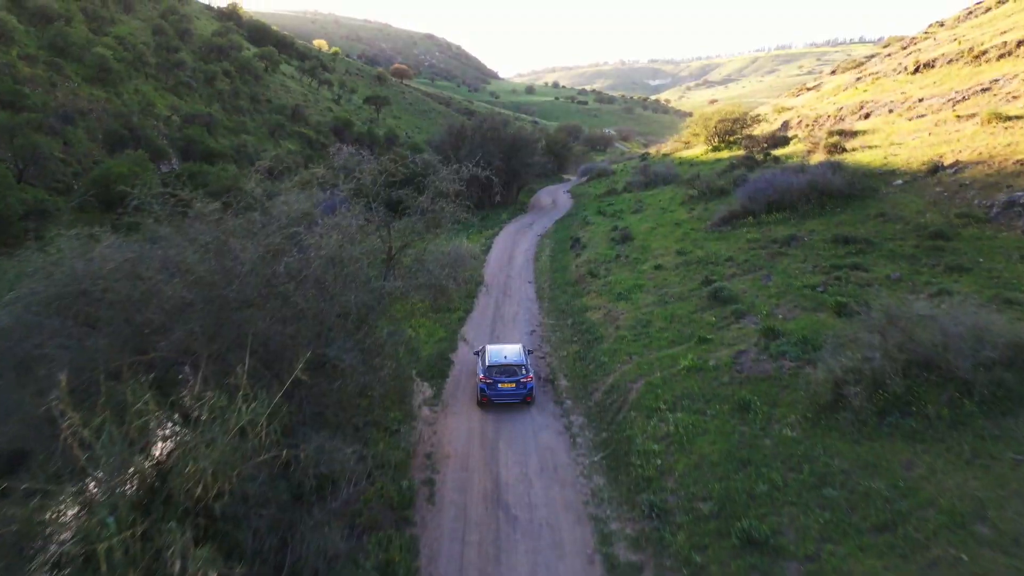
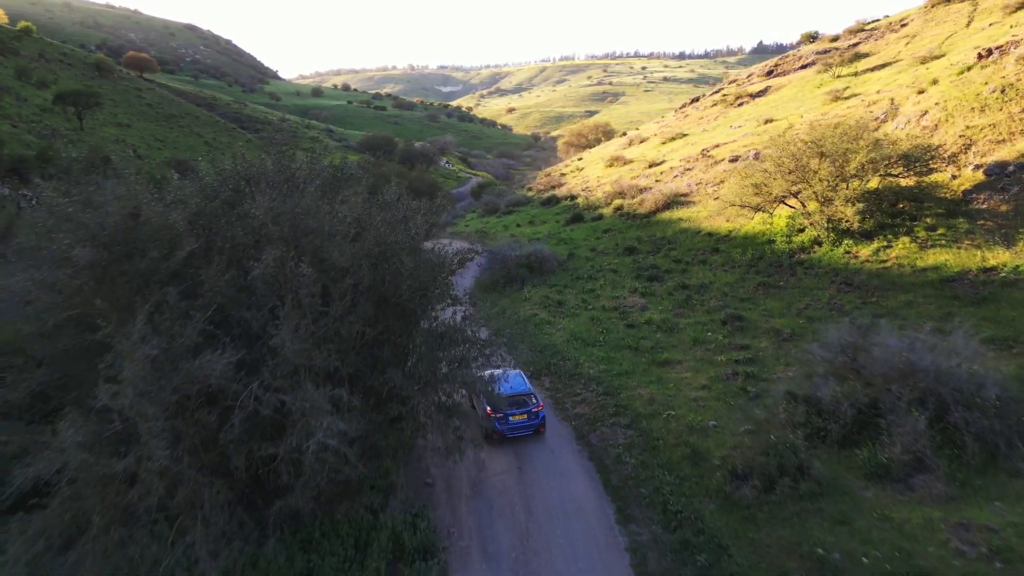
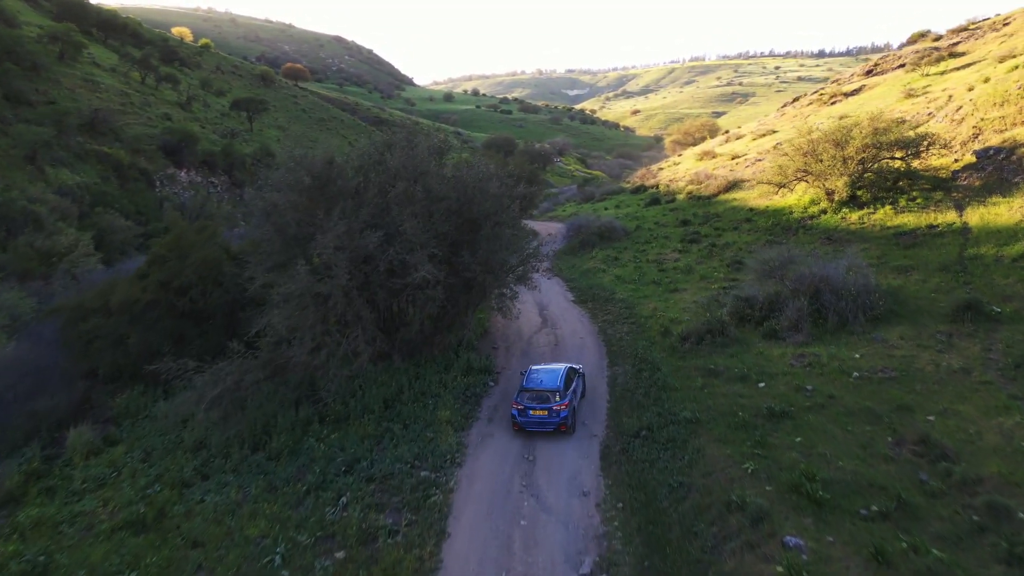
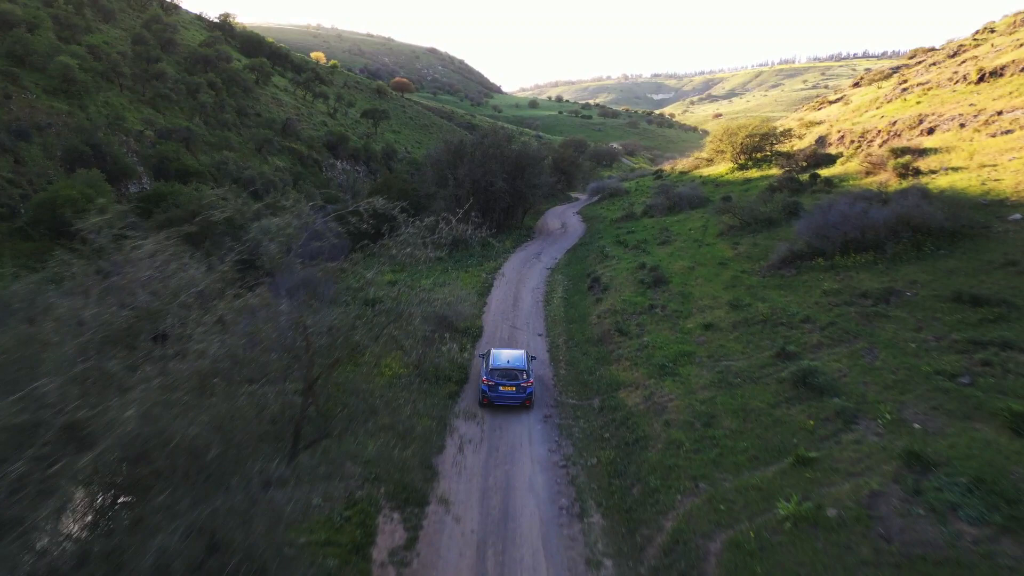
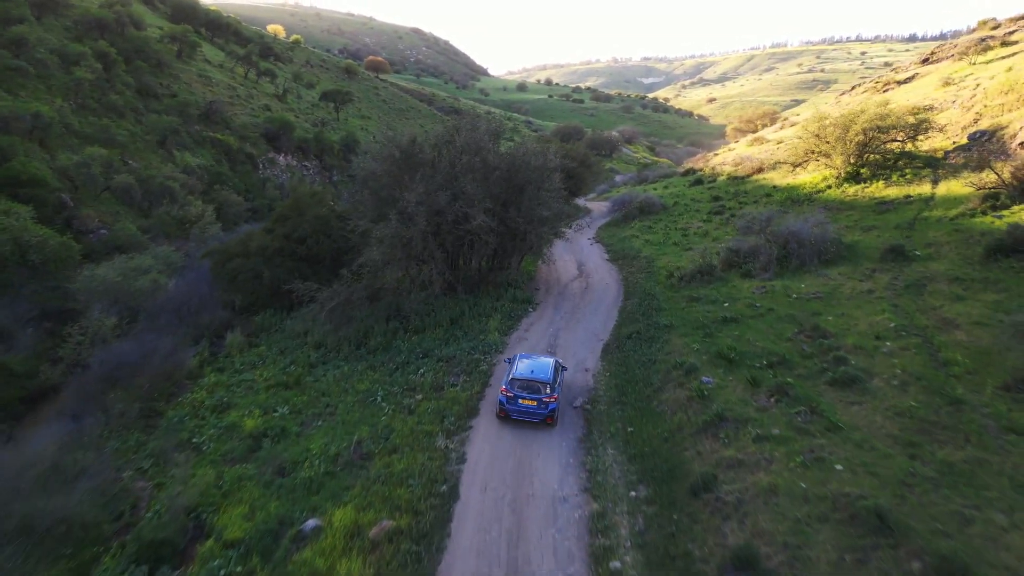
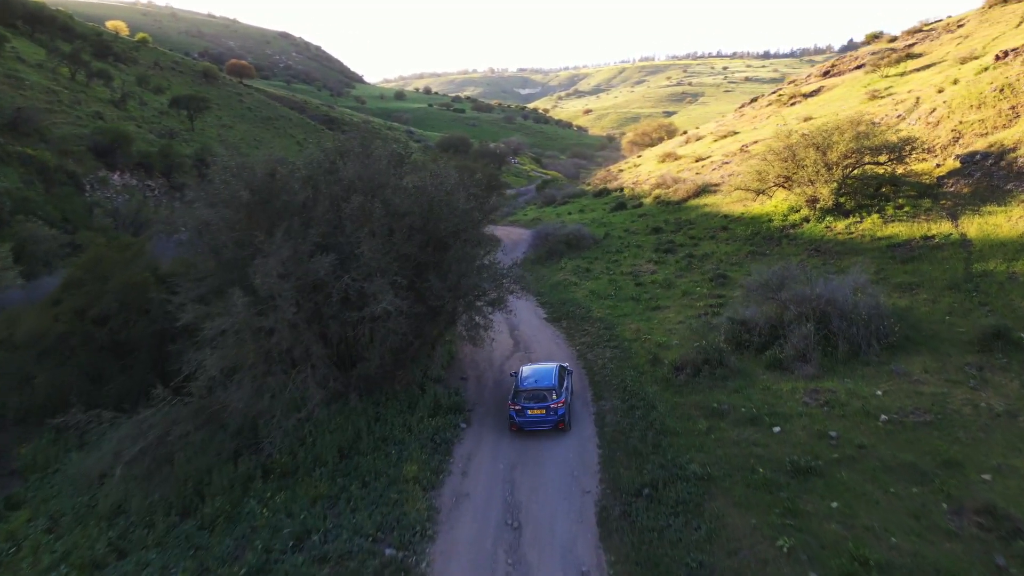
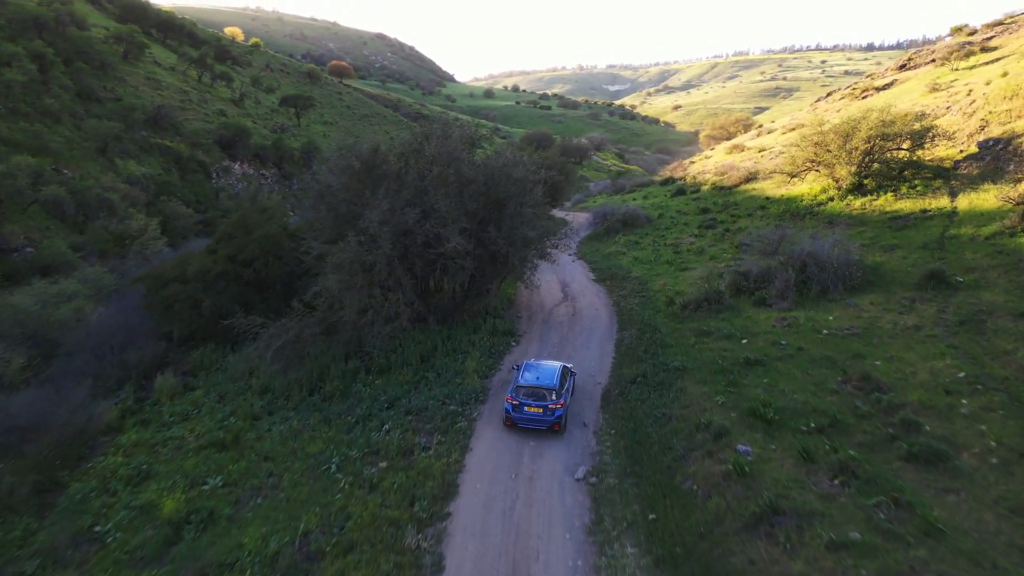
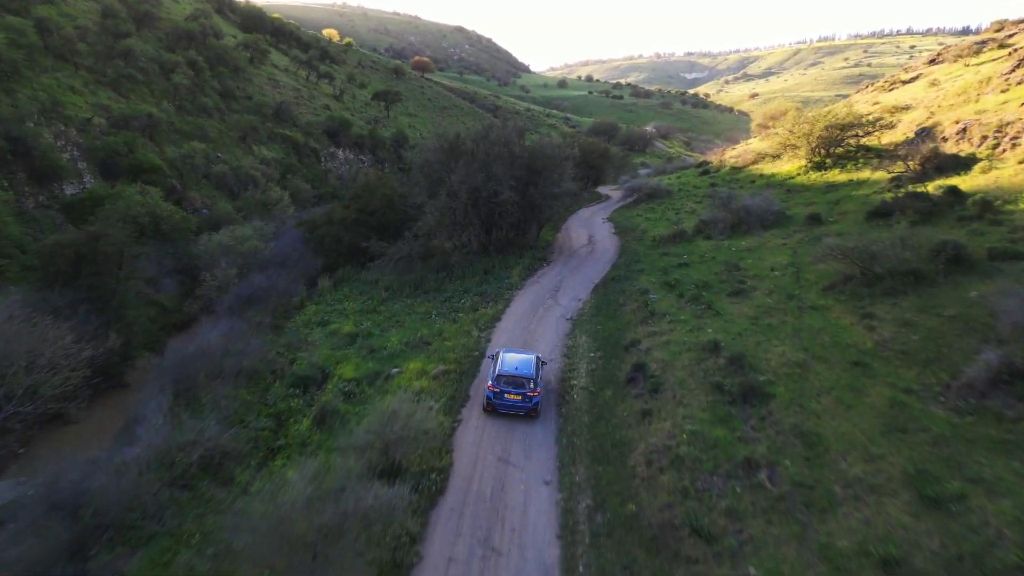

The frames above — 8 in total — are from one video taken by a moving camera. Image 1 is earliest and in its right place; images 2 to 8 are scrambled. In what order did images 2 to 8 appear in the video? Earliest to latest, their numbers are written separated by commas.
4, 8, 5, 7, 3, 6, 2
